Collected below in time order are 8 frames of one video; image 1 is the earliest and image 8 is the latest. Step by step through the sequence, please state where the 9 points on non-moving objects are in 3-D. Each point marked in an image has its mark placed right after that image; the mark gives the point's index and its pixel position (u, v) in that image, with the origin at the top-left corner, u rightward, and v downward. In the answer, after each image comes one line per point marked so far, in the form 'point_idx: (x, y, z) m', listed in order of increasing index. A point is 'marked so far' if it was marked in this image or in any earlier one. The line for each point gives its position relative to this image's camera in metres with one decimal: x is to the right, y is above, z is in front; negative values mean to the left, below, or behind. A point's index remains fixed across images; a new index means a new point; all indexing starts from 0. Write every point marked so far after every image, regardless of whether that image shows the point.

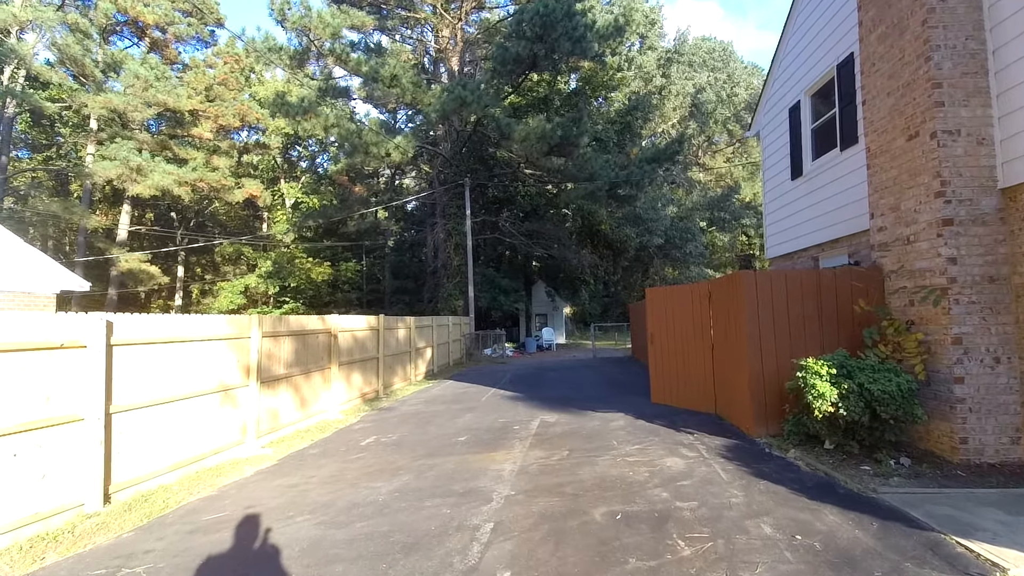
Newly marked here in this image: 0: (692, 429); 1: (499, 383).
0: (+2.9, -2.3, +7.8) m
1: (-0.4, -2.9, +15.3) m
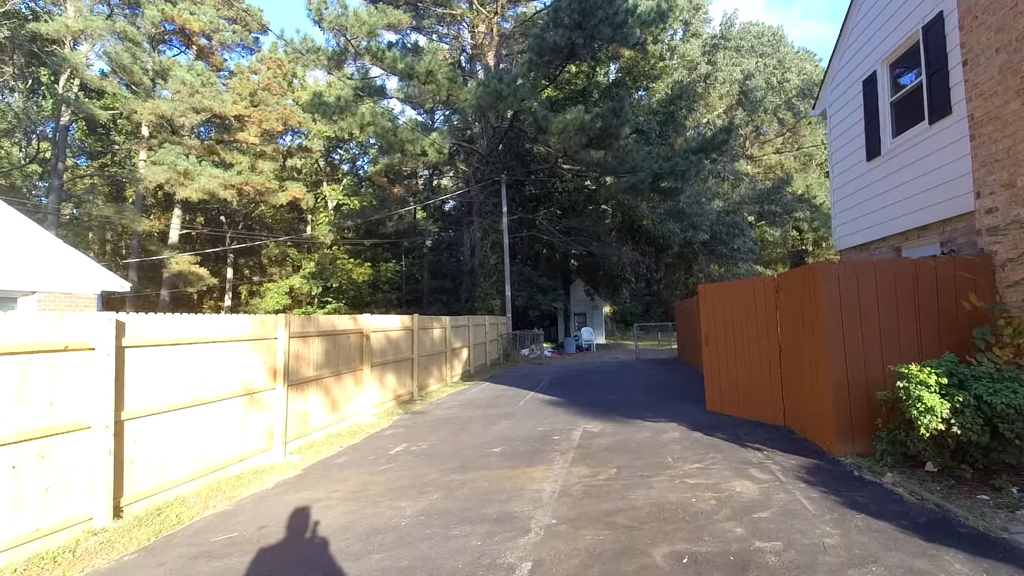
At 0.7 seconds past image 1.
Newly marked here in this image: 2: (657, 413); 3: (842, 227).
0: (+3.4, -2.2, +6.8) m
1: (+0.8, -2.8, +14.5) m
2: (+2.8, -2.4, +9.3) m
3: (+7.8, +1.4, +11.7) m
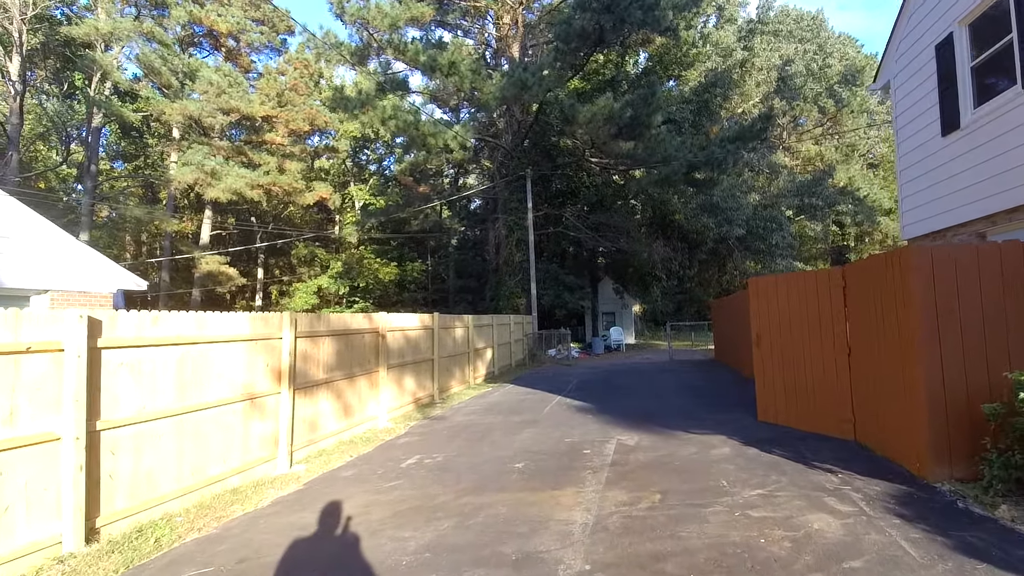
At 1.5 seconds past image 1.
0: (+3.7, -2.1, +5.8) m
1: (+1.5, -2.7, +13.6) m
2: (+3.2, -2.3, +8.3) m
3: (+8.3, +1.6, +10.4) m
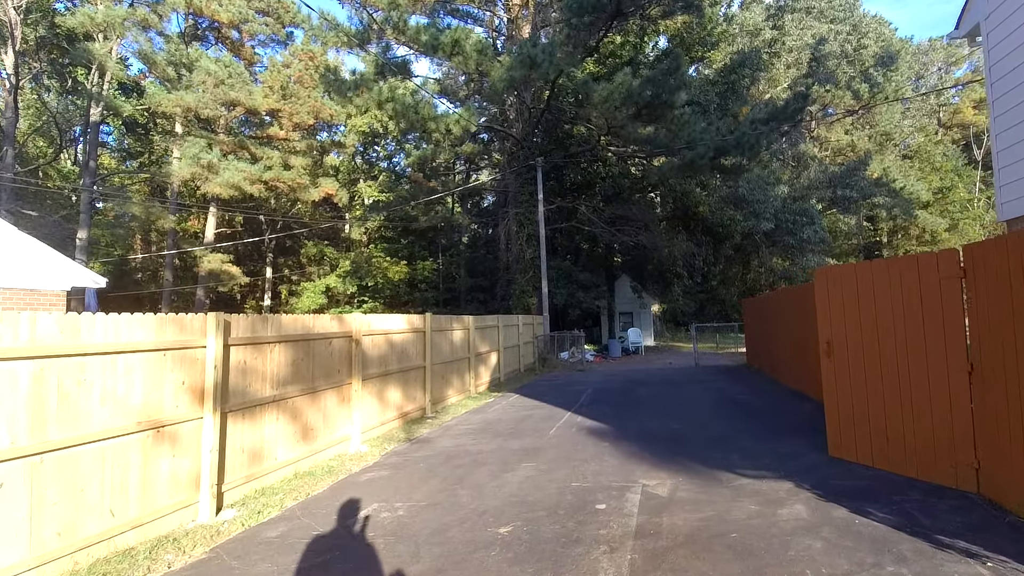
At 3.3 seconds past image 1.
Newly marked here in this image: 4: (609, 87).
0: (+3.5, -2.0, +3.8) m
1: (+1.5, -2.7, +11.7) m
2: (+3.1, -2.2, +6.4) m
3: (+8.3, +1.6, +8.3) m
4: (+3.8, +8.1, +20.0) m
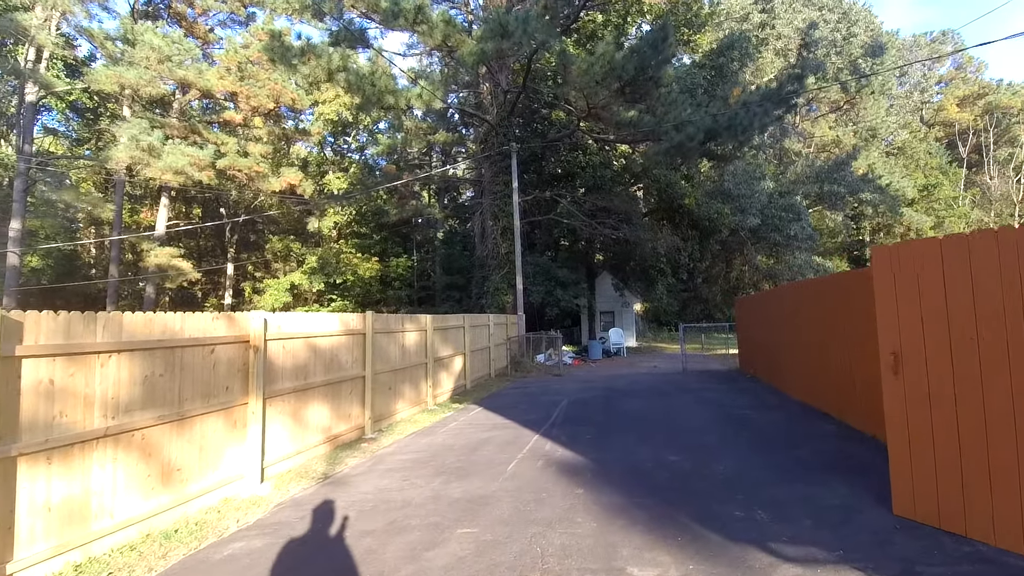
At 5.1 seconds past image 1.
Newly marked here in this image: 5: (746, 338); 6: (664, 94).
0: (+3.0, -1.9, +1.9) m
1: (+0.7, -2.5, +9.7) m
2: (+2.5, -2.1, +4.4) m
3: (+7.6, +1.7, +6.5) m
4: (+2.7, +8.2, +18.1) m
5: (+7.4, -1.6, +15.9) m
6: (+5.8, +7.4, +19.0) m
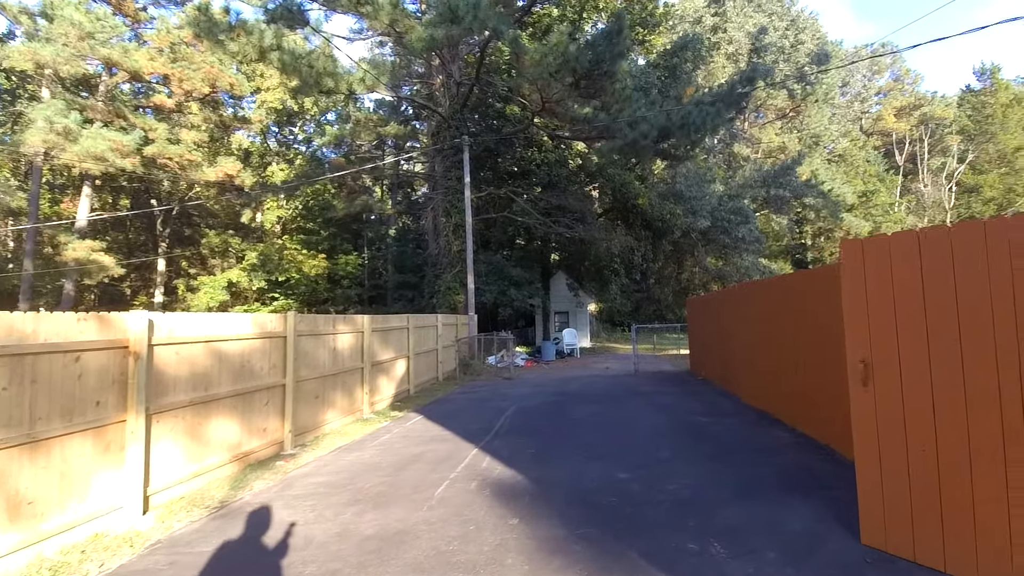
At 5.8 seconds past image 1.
0: (+2.6, -1.9, +1.4) m
1: (-0.3, -2.5, +9.0) m
2: (+1.8, -2.1, +3.9) m
3: (+6.8, +1.7, +6.4) m
4: (+1.0, +8.2, +17.5) m
5: (+5.8, -1.6, +15.7) m
6: (+4.0, +7.3, +18.7) m
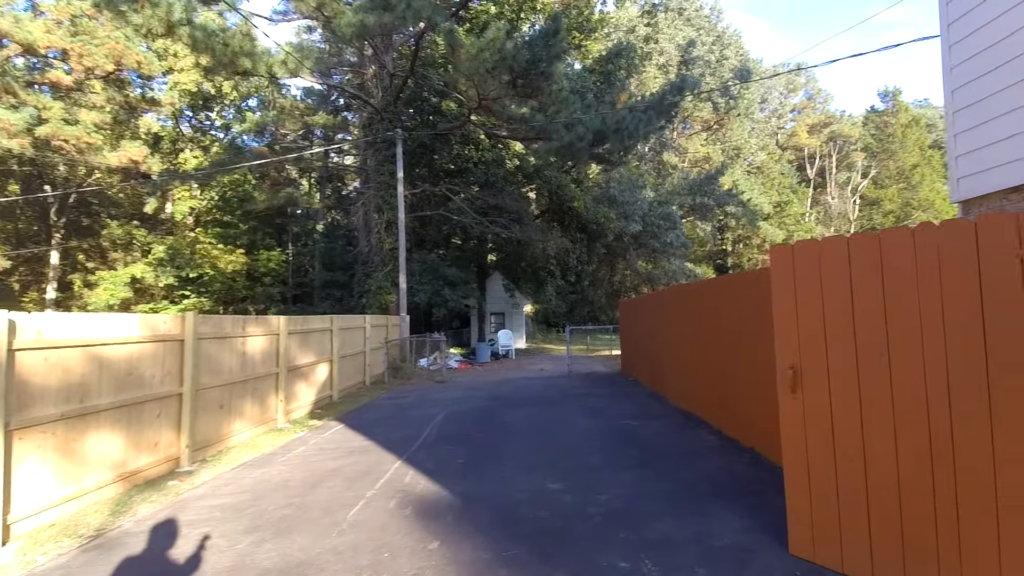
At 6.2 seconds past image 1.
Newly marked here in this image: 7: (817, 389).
0: (+2.3, -1.9, +1.3) m
1: (-1.6, -2.5, +8.5) m
2: (+1.2, -2.1, +3.7) m
3: (+5.9, +1.6, +6.8) m
4: (-1.2, +8.2, +17.1) m
5: (+3.7, -1.7, +15.9) m
6: (+1.6, +7.3, +18.6) m
7: (+2.4, -0.8, +4.0) m
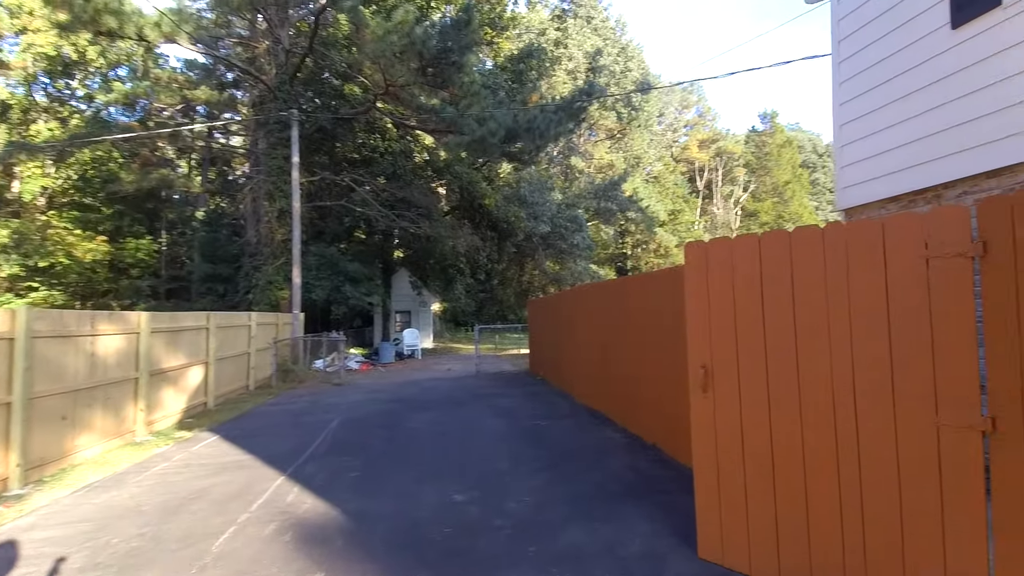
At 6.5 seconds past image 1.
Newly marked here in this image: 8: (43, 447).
0: (+2.0, -1.9, +1.3) m
1: (-3.1, -2.4, +7.6) m
2: (+0.6, -2.0, +3.4) m
3: (+4.6, +1.6, +7.3) m
4: (-4.1, +8.3, +16.2) m
5: (+0.8, -1.6, +15.9) m
6: (-1.7, +7.4, +18.2) m
7: (+1.6, -0.8, +3.9) m
8: (-6.5, -2.2, +6.9) m
